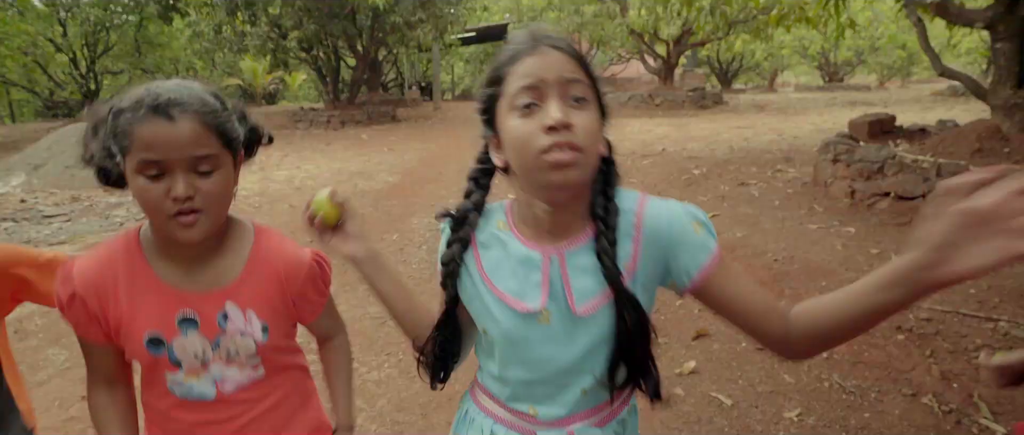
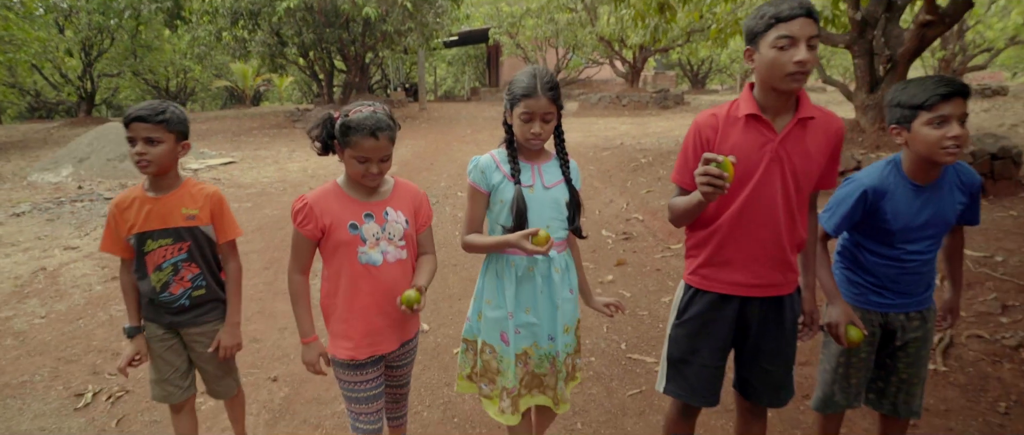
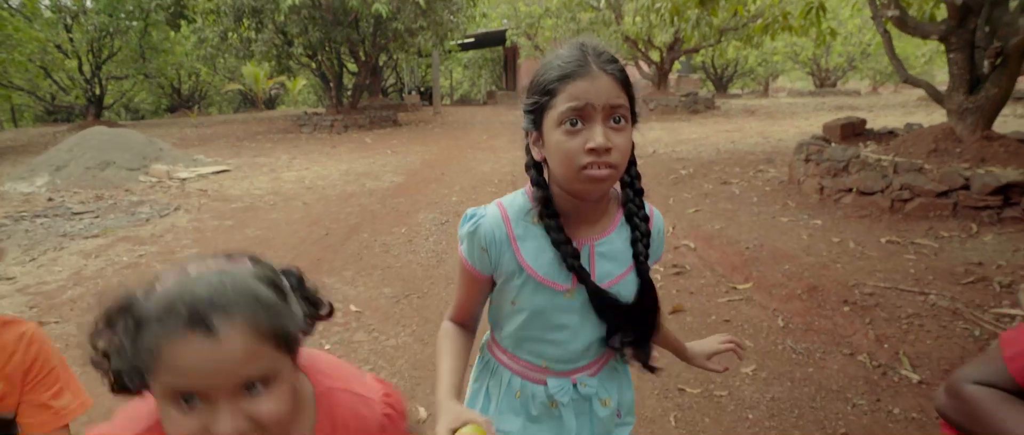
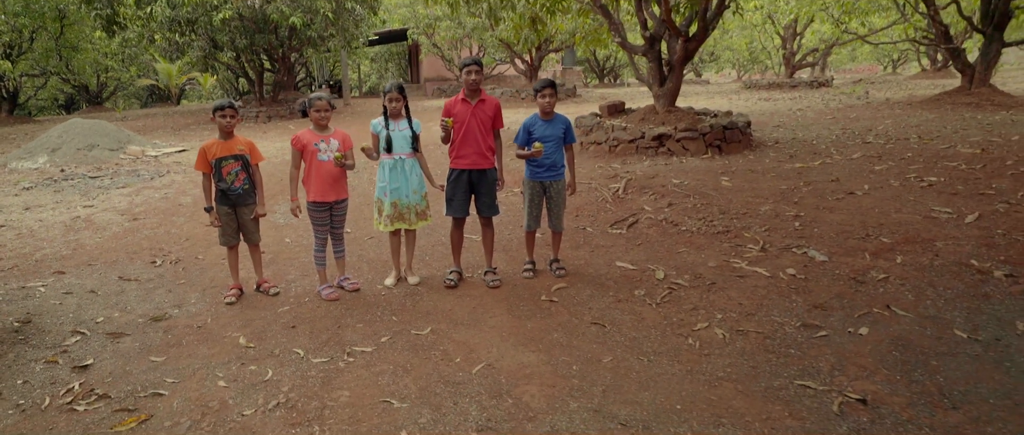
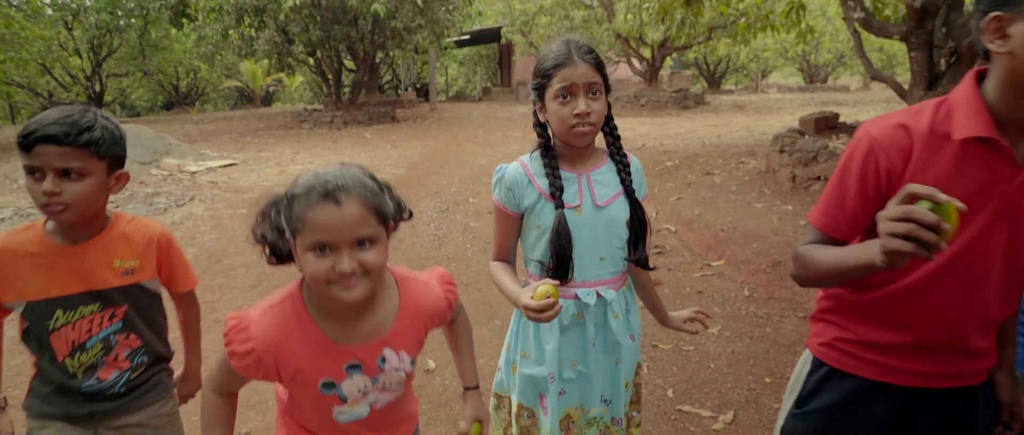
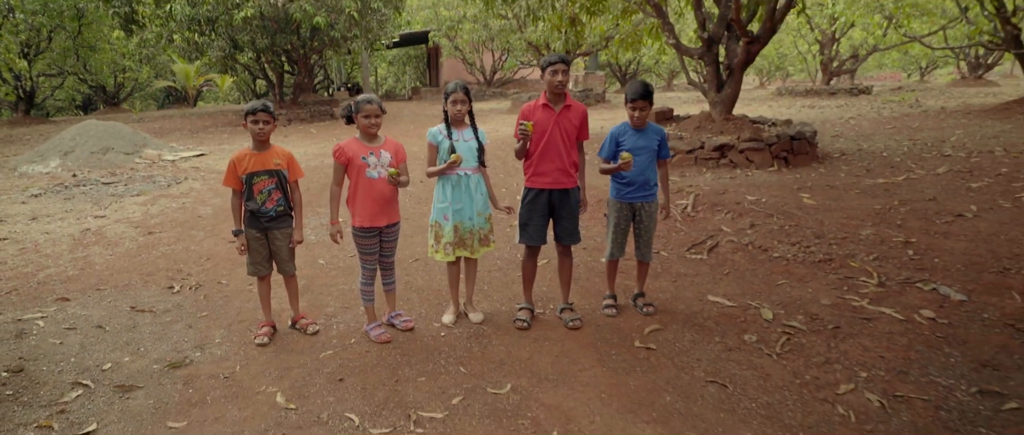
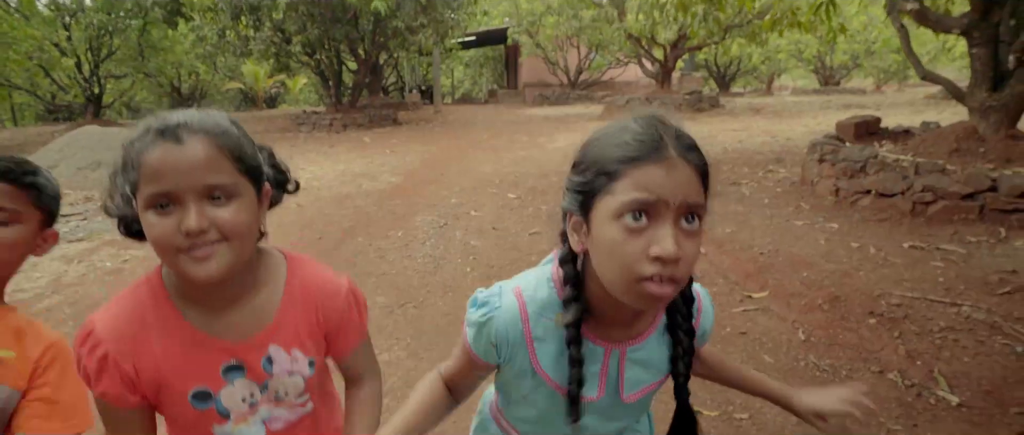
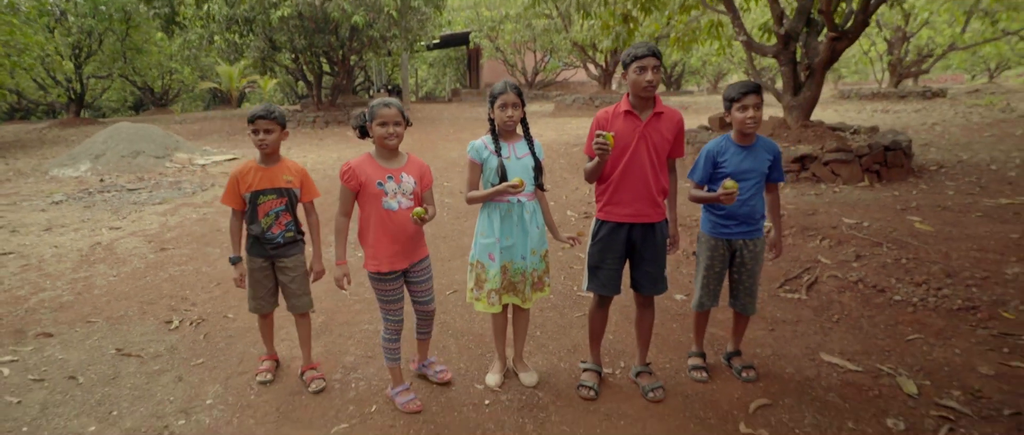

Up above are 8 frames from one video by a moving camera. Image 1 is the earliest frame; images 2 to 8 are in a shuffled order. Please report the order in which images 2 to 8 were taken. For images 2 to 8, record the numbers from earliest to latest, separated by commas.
7, 3, 5, 2, 8, 6, 4
